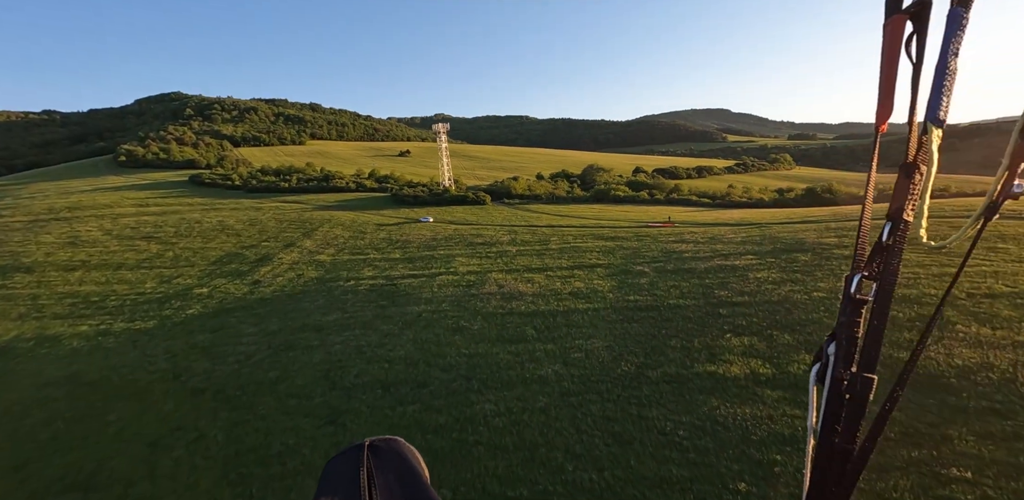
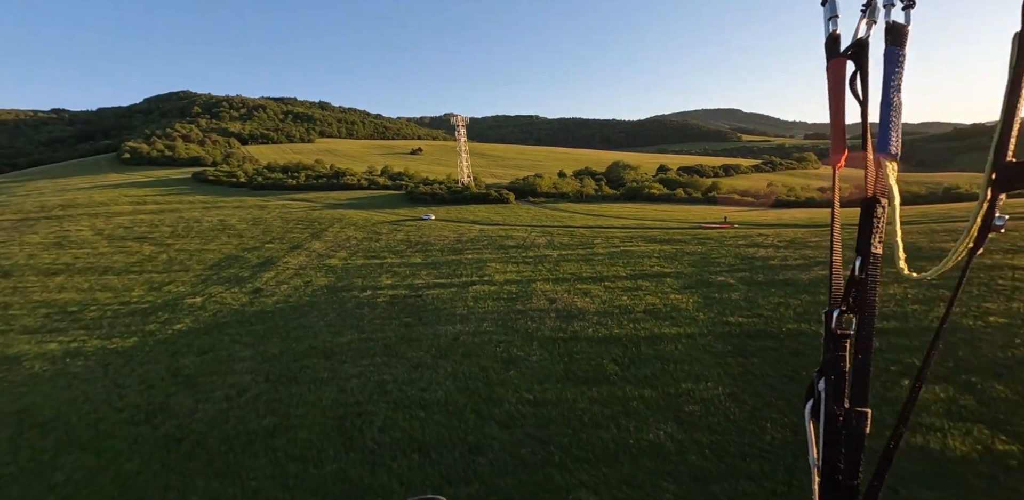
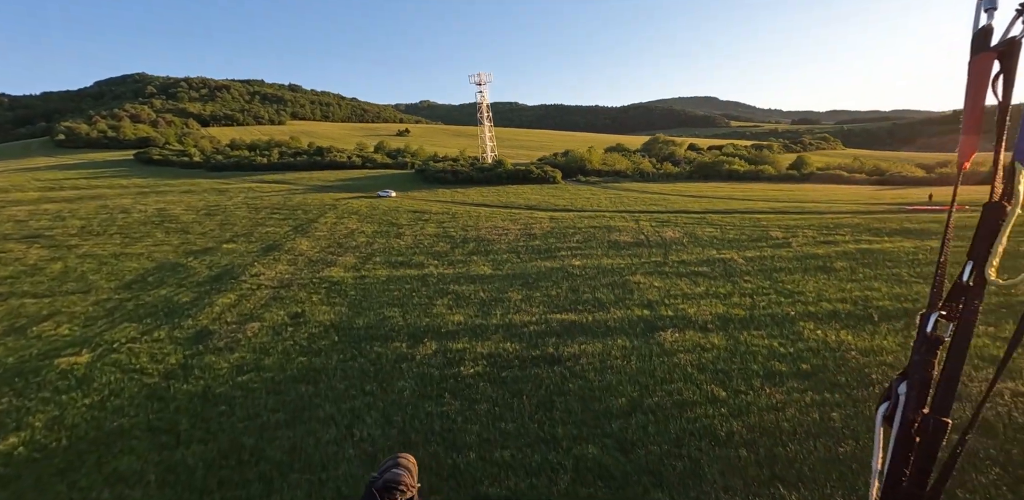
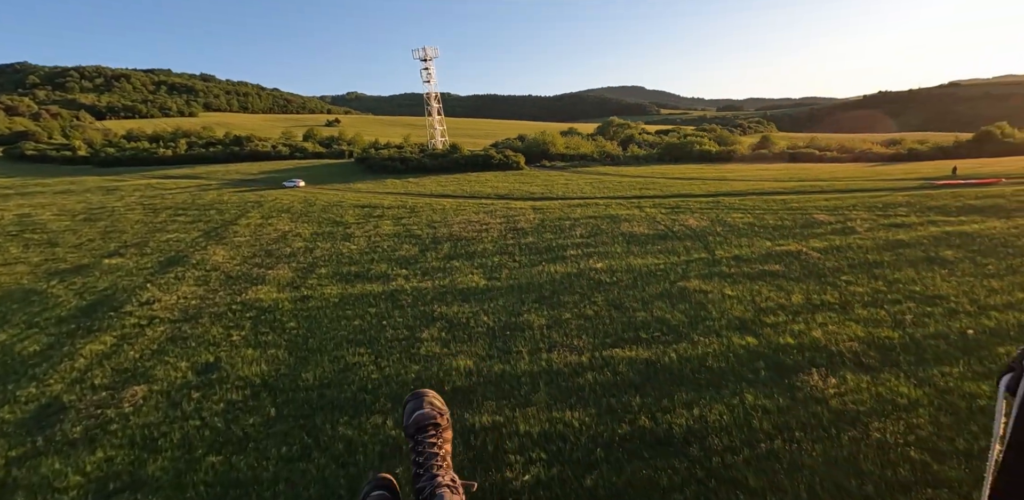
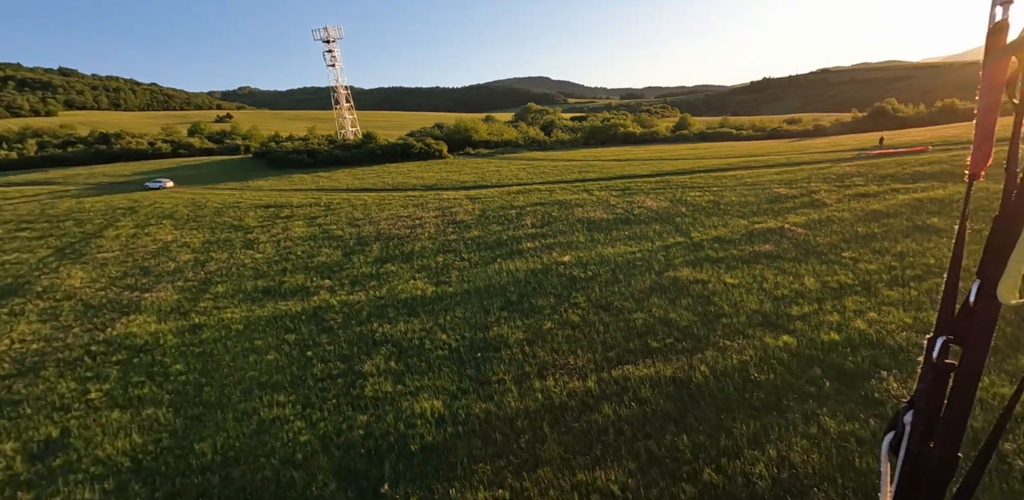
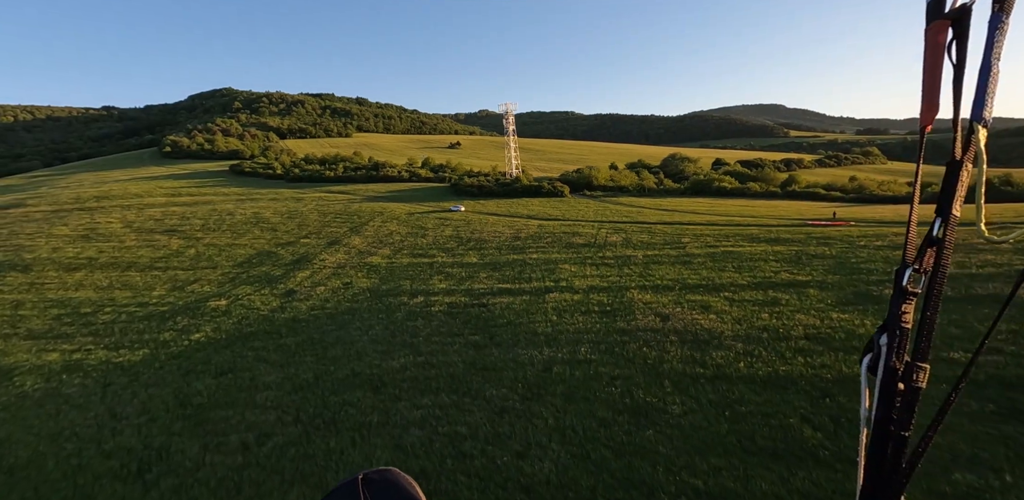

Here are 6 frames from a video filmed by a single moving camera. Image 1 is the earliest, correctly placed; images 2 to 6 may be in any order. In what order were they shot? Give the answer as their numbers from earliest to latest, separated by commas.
2, 6, 3, 4, 5
